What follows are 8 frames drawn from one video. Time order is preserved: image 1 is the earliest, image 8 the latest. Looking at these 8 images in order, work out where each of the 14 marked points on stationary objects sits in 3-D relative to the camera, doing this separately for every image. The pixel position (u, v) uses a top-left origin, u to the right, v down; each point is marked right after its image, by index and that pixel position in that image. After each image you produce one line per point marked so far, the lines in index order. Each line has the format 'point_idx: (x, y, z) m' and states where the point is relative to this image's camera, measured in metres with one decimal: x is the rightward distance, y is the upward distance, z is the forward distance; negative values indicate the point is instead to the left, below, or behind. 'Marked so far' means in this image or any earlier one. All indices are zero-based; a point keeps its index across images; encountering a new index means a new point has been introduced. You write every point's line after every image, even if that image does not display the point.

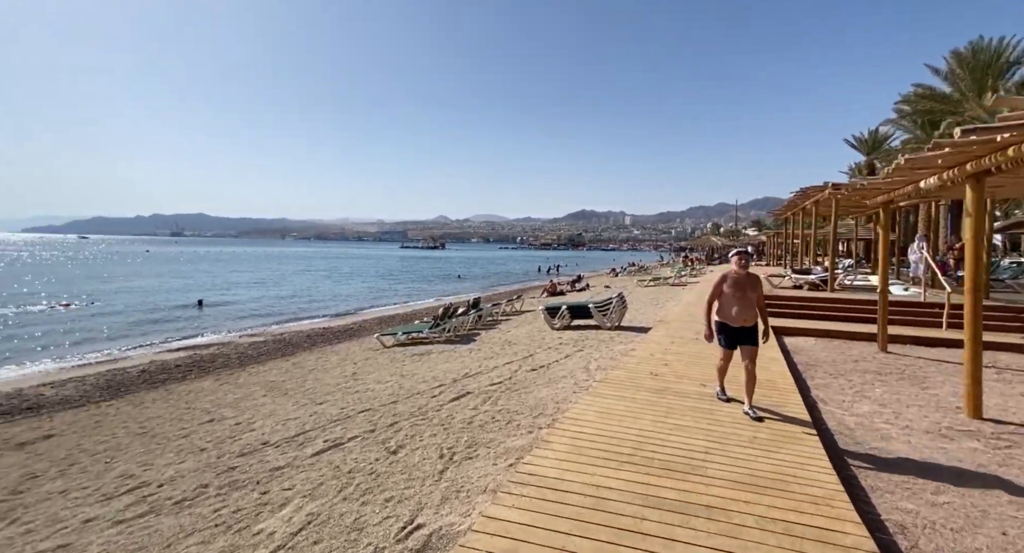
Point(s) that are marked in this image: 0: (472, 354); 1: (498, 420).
0: (-0.8, -1.5, +8.8) m
1: (-0.2, -1.5, +4.7) m
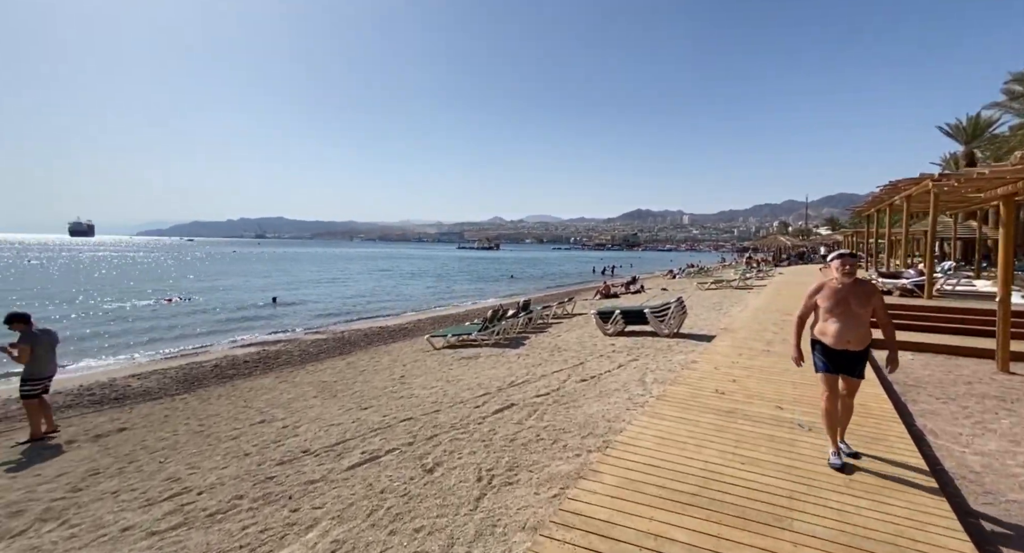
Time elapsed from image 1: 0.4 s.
0: (+0.2, -1.6, +8.5) m
1: (+0.3, -1.6, +4.3) m
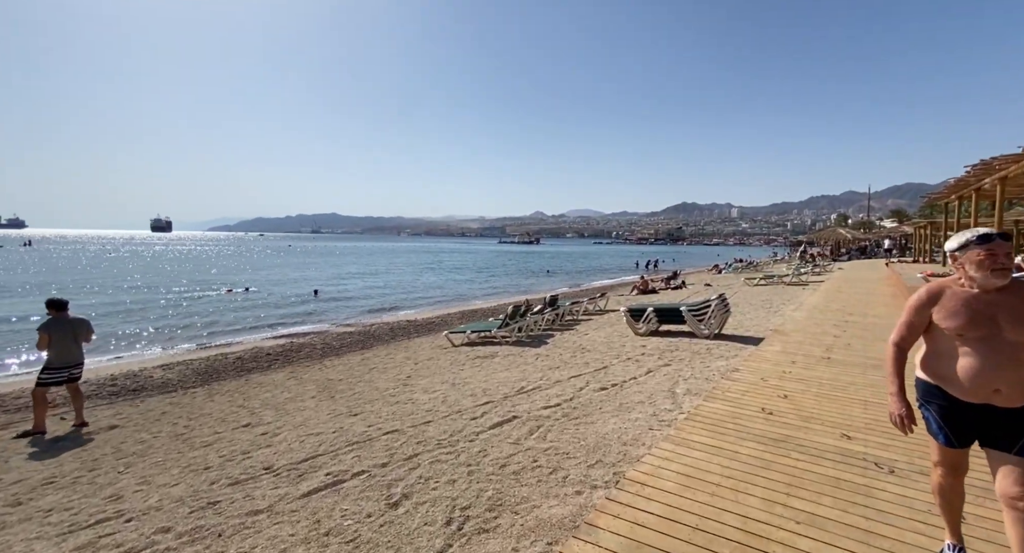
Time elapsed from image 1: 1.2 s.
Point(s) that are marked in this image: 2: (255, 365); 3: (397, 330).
0: (+0.5, -1.4, +7.7) m
1: (+0.2, -1.5, +3.6) m
2: (-6.0, -2.0, +10.6) m
3: (-3.9, -1.8, +15.3) m
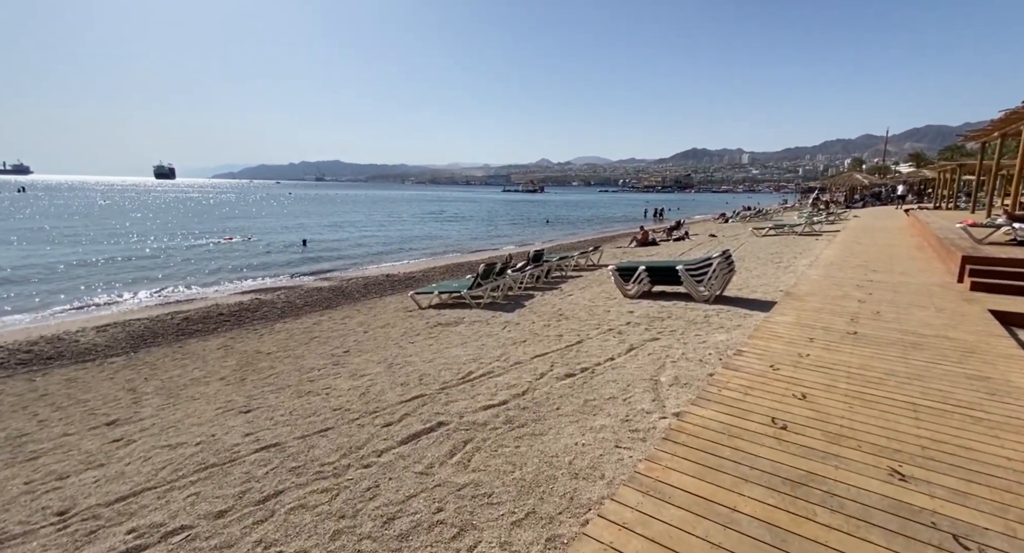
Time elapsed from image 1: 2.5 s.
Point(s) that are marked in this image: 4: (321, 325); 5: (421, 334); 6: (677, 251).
0: (-0.1, -0.8, +6.5) m
1: (-0.4, -1.3, +2.4) m
2: (-6.5, -1.1, +9.5) m
3: (-4.3, -0.3, +14.2) m
4: (-3.5, -0.9, +8.3) m
5: (-1.3, -0.9, +6.8) m
6: (+6.3, +1.0, +17.5) m
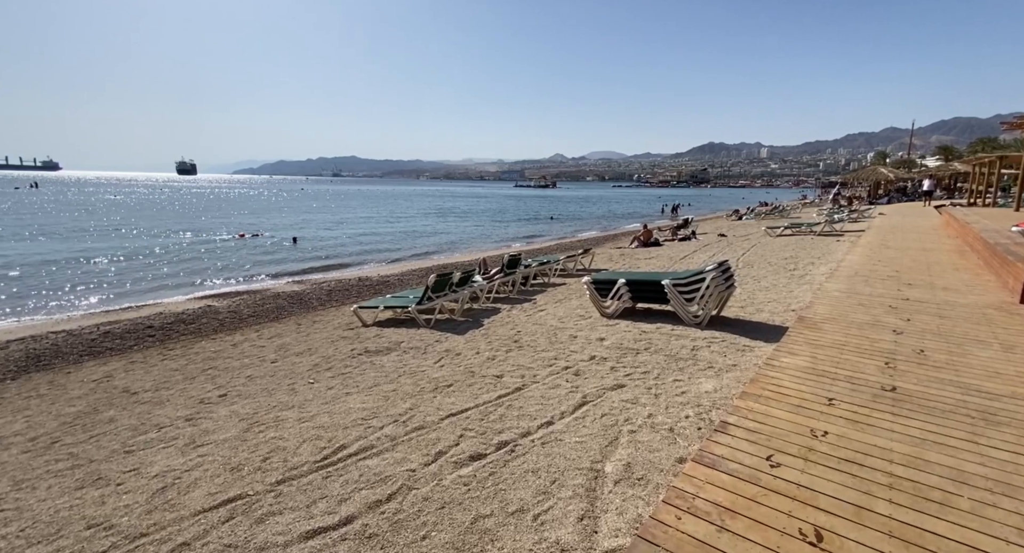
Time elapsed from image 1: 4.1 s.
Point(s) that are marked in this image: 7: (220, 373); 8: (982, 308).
0: (-0.9, -1.0, +5.1) m
1: (-1.3, -1.6, +1.0) m
2: (-7.2, -1.2, +8.3) m
3: (-4.9, -0.4, +12.9) m
4: (-4.2, -1.1, +7.0) m
5: (-2.1, -1.1, +5.5) m
6: (+5.9, +0.8, +15.9) m
7: (-3.6, -1.2, +5.6) m
8: (+6.3, -0.5, +6.2) m
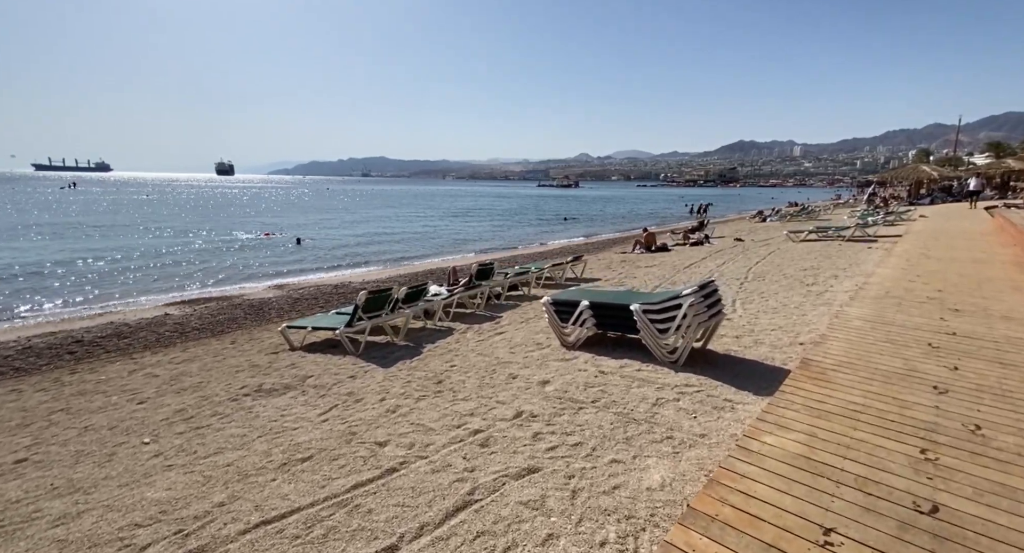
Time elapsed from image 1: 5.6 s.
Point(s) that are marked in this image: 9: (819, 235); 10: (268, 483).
0: (-1.8, -1.3, +4.0) m
1: (-2.4, -1.8, -0.1) m
2: (-7.9, -1.4, +7.4) m
3: (-5.4, -0.6, +11.9) m
4: (-5.0, -1.3, +6.0) m
5: (-3.0, -1.3, +4.3) m
6: (+5.6, +0.5, +14.4) m
7: (-4.4, -1.4, +4.6) m
8: (+5.5, -0.8, +4.6) m
9: (+12.4, +1.7, +18.3) m
10: (-1.7, -1.4, +3.1) m
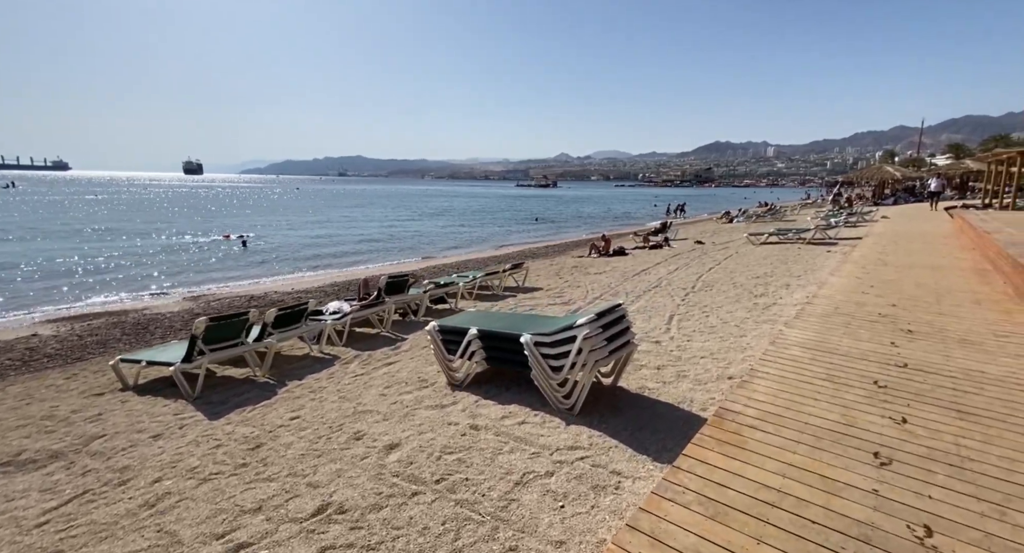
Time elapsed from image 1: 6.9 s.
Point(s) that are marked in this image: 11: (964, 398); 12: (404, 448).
0: (-3.0, -1.6, +2.8) m
1: (-3.5, -2.1, -1.4) m
2: (-9.3, -1.7, +5.9) m
3: (-7.0, -0.9, +10.5) m
4: (-6.4, -1.6, +4.7) m
5: (-4.3, -1.6, +3.1) m
6: (+3.8, +0.3, +13.5) m
7: (-5.7, -1.7, +3.2) m
8: (+4.2, -1.0, +3.7) m
9: (+10.4, +1.5, +17.7) m
10: (-2.9, -1.7, +1.9) m
11: (+4.0, -1.0, +3.9) m
12: (-0.9, -1.3, +3.6) m
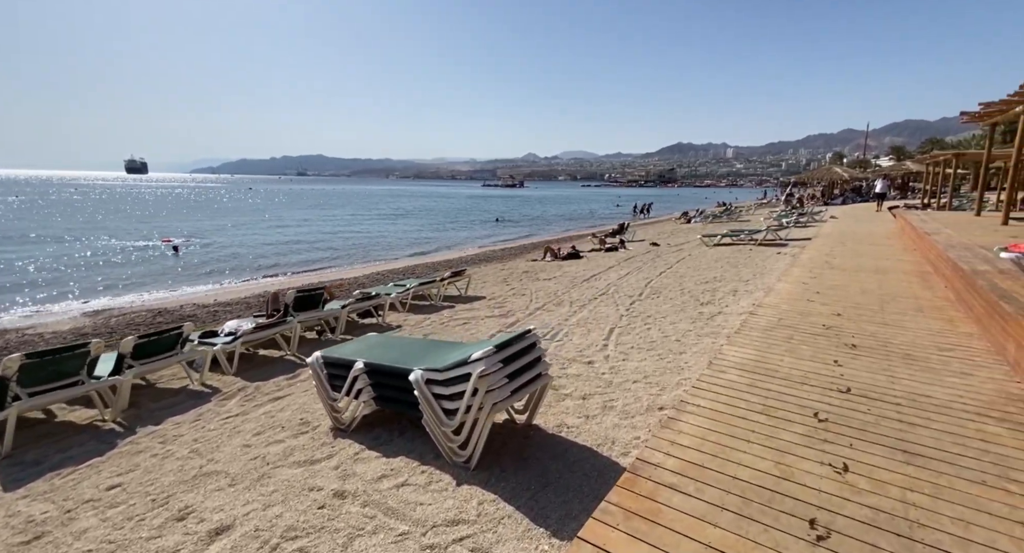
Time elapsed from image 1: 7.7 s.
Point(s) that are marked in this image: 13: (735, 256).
0: (-3.8, -1.8, +1.8) m
1: (-3.9, -2.4, -2.3) m
2: (-10.3, -2.1, +4.5) m
3: (-8.3, -1.2, +9.3) m
4: (-7.3, -1.9, +3.5) m
5: (-5.1, -1.9, +2.0) m
6: (+2.2, +0.1, +13.0) m
7: (-6.5, -2.0, +2.1) m
8: (+3.3, -1.2, +3.3) m
9: (+8.5, +1.5, +17.6) m
10: (-3.6, -1.9, +0.9) m
11: (+3.1, -1.1, +3.4) m
12: (-1.7, -1.5, +2.8) m
13: (+6.9, +0.6, +14.0) m
